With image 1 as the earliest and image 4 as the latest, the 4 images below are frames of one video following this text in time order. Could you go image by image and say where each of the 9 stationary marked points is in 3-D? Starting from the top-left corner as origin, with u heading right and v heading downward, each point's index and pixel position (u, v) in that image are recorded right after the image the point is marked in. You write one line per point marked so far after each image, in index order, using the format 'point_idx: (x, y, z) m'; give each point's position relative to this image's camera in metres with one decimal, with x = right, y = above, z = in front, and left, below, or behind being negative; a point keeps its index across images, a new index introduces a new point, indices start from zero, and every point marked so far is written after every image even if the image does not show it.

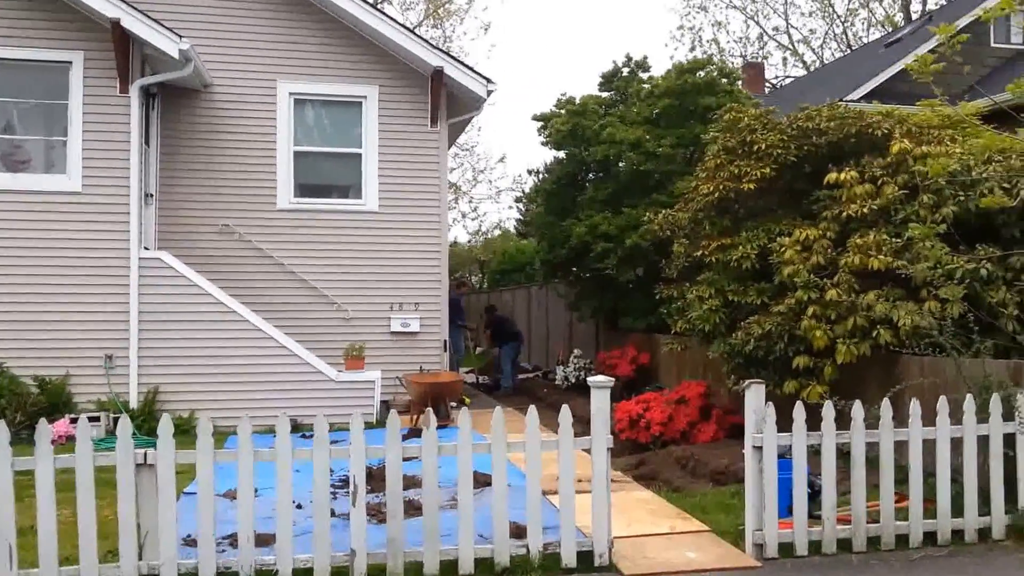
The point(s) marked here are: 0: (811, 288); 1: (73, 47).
0: (+2.4, 0.0, +7.3) m
1: (-5.0, +2.8, +10.5) m
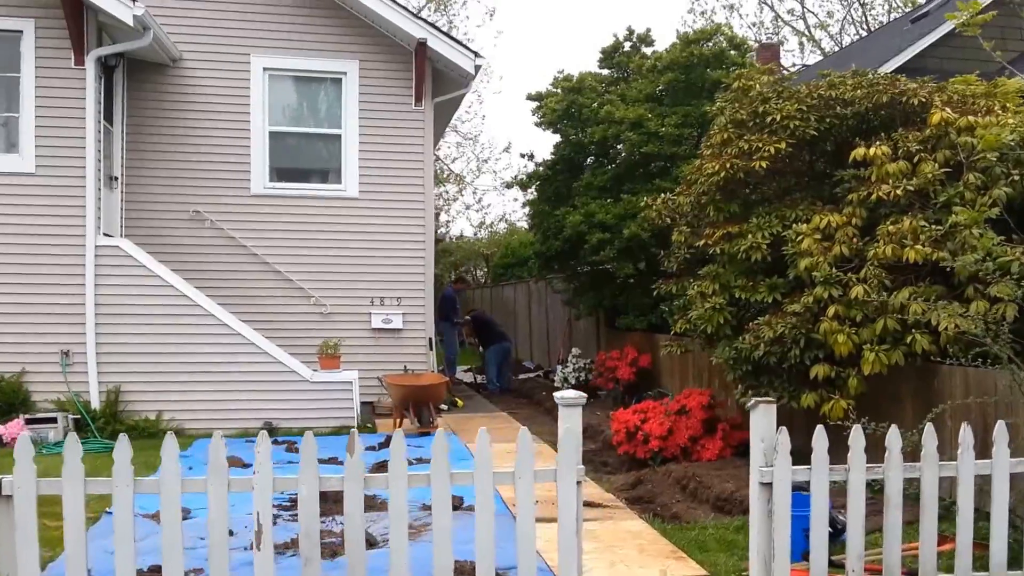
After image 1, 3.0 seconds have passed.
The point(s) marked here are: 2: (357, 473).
0: (+2.2, 0.0, +6.2) m
1: (-5.2, +2.9, +9.5) m
2: (-0.7, -0.8, +4.1) m
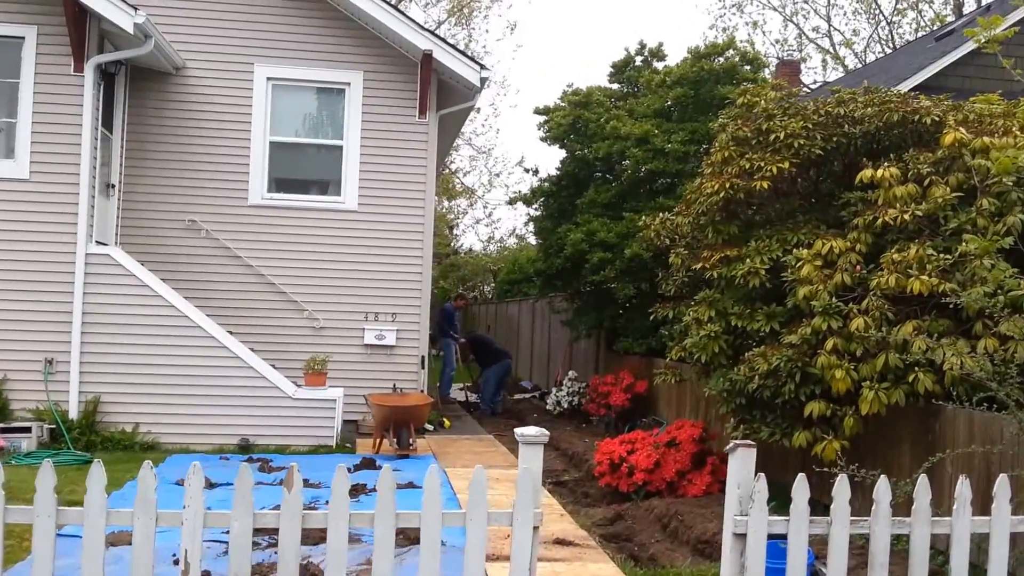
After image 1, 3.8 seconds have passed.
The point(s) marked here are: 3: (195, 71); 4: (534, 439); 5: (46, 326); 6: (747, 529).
0: (+2.0, -0.2, +5.8) m
1: (-5.1, +2.9, +9.3) m
2: (-0.9, -0.9, +3.8) m
3: (-3.7, +2.6, +10.5) m
4: (+0.1, -0.6, +3.9) m
5: (-4.8, -0.4, +9.2) m
6: (+1.0, -1.0, +3.9) m
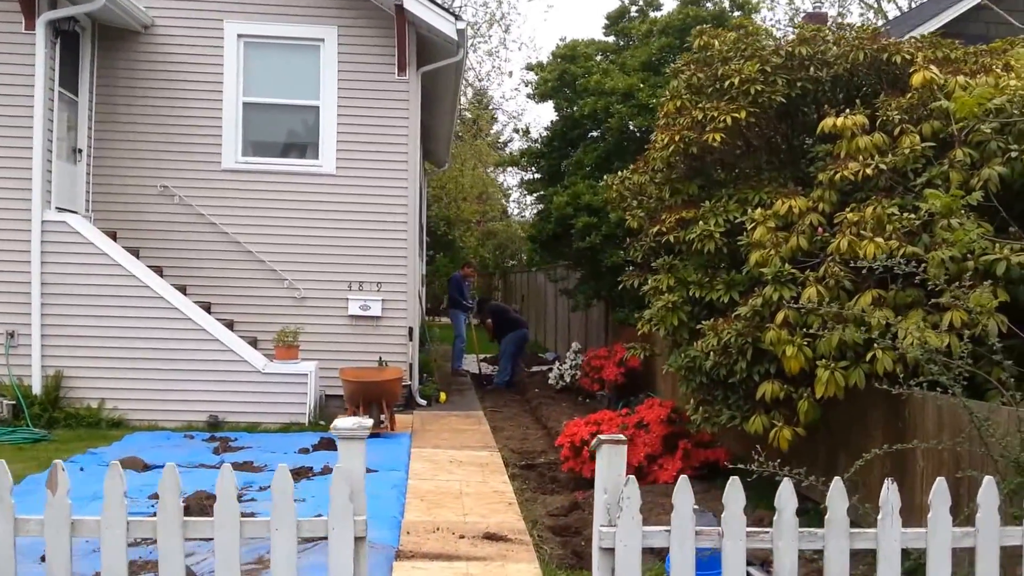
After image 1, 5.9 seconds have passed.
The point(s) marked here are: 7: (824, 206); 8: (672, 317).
0: (+1.5, 0.0, +5.0) m
1: (-5.4, +3.1, +9.0) m
2: (-1.6, -0.8, +3.2) m
3: (-3.9, +2.9, +10.0) m
4: (-0.6, -0.5, +3.3) m
5: (-5.0, -0.1, +9.0) m
6: (+0.4, -0.9, +3.2) m
7: (+1.8, +0.5, +5.2) m
8: (+1.1, -0.2, +6.0) m
